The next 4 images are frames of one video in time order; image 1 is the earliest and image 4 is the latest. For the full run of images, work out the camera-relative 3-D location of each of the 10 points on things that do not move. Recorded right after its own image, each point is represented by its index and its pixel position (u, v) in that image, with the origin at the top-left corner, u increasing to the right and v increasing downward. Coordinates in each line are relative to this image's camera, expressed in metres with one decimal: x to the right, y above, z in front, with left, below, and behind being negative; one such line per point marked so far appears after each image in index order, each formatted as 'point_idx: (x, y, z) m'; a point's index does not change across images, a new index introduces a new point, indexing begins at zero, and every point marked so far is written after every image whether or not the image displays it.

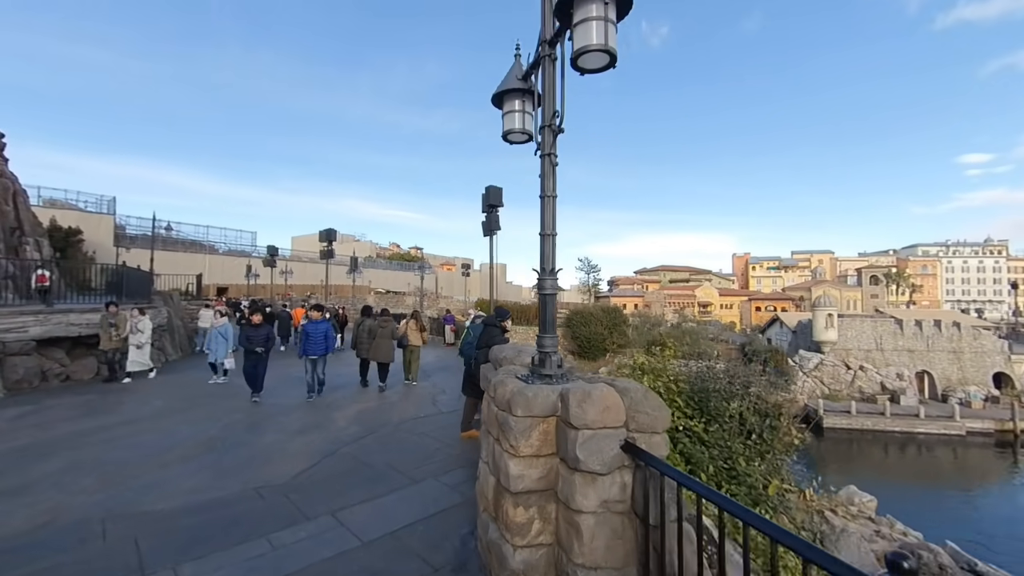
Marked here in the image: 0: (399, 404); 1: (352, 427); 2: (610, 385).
0: (-2.1, -2.1, +7.9) m
1: (-2.4, -2.1, +6.5) m
2: (+0.6, -0.6, +2.9) m
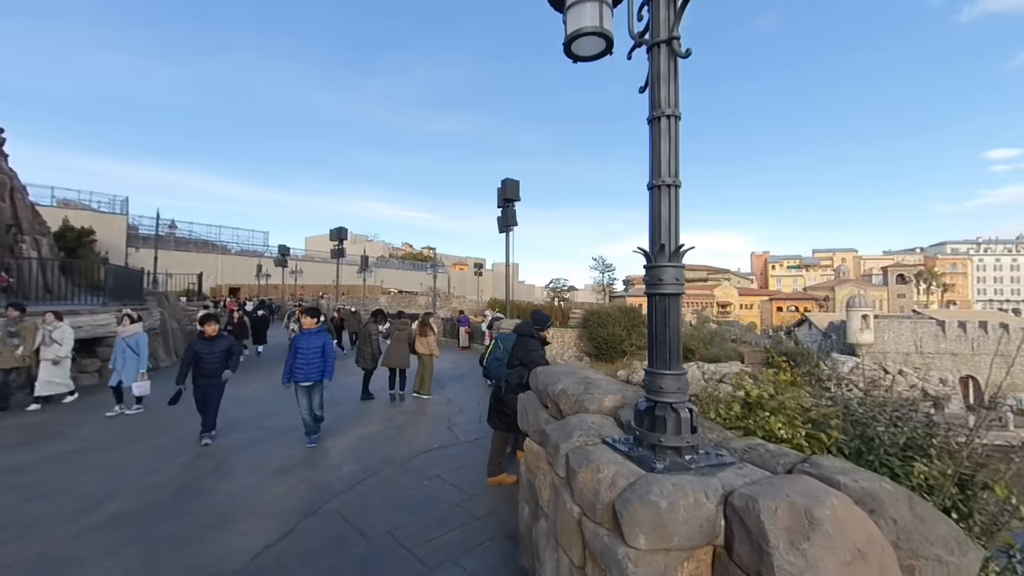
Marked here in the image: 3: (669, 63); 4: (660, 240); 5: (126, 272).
0: (-1.6, -2.1, +6.5) m
1: (-1.9, -2.1, +5.1) m
2: (+1.0, -0.6, +1.4) m
3: (+0.7, +1.0, +1.9) m
4: (+0.6, +0.2, +1.8) m
5: (-12.1, +0.5, +13.6) m
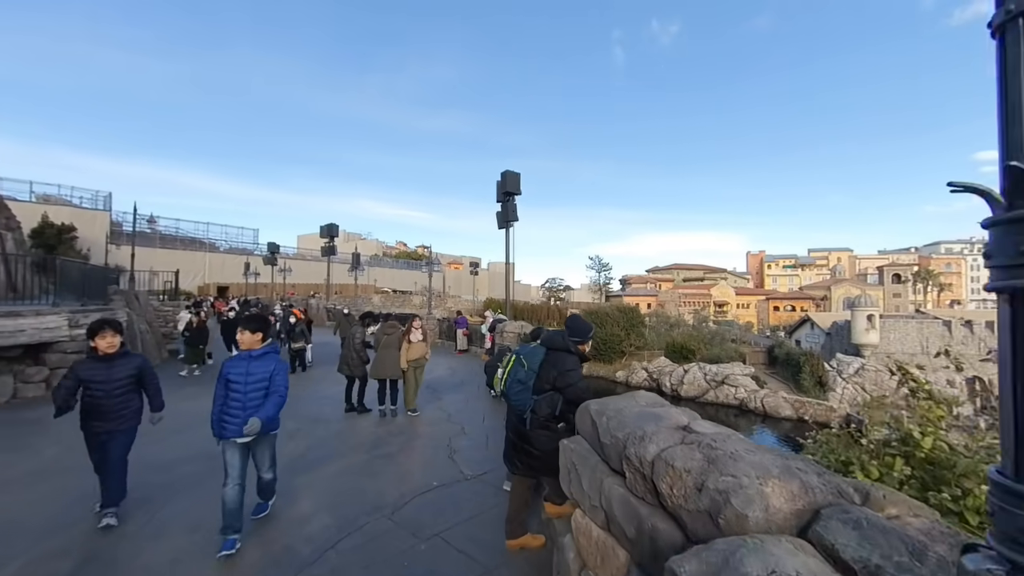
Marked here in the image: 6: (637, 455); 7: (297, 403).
0: (-1.4, -2.1, +5.3) m
1: (-1.7, -2.0, +3.9) m
2: (+1.3, -0.6, +0.2) m
3: (+0.9, +1.0, +0.7) m
4: (+0.9, +0.2, +0.7) m
5: (-12.0, +0.5, +12.3) m
6: (+0.5, -0.7, +1.7) m
7: (-4.0, -2.1, +8.0) m
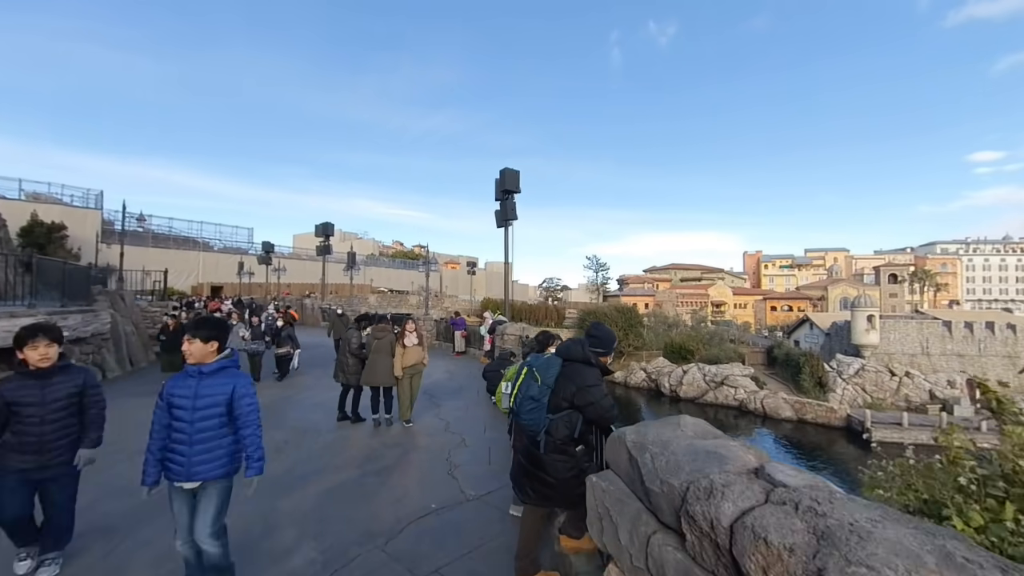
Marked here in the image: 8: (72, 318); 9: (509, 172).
0: (-1.3, -2.1, +4.9) m
1: (-1.7, -2.0, +3.4) m
2: (+1.3, -0.6, -0.2) m
3: (+1.0, +1.0, +0.3) m
4: (+1.0, +0.2, +0.3) m
5: (-11.9, +0.5, +11.8) m
6: (+0.6, -0.7, +1.3) m
7: (-3.9, -2.1, +7.5) m
8: (-9.9, -0.7, +9.7) m
9: (-0.1, +4.6, +17.1) m
